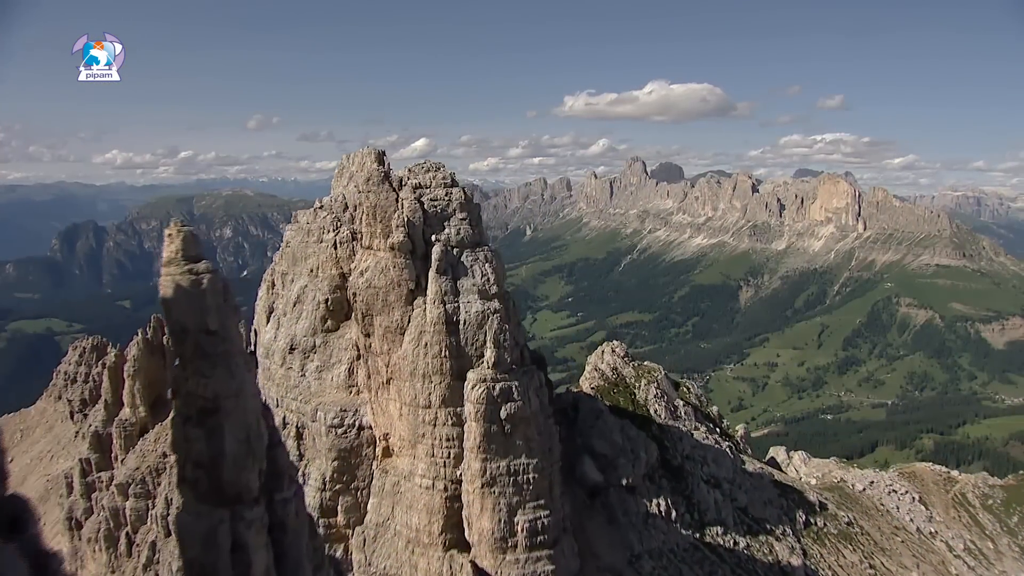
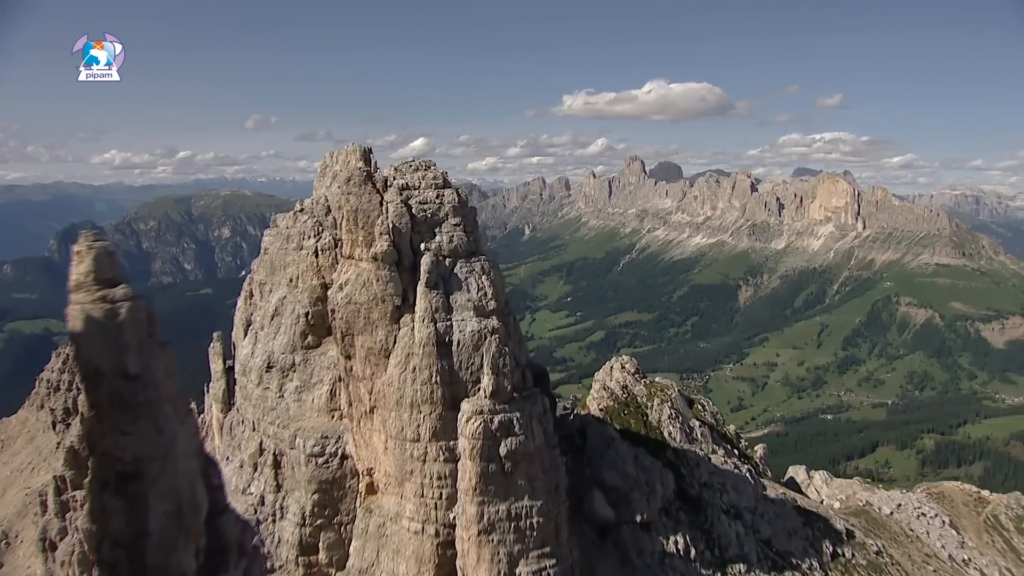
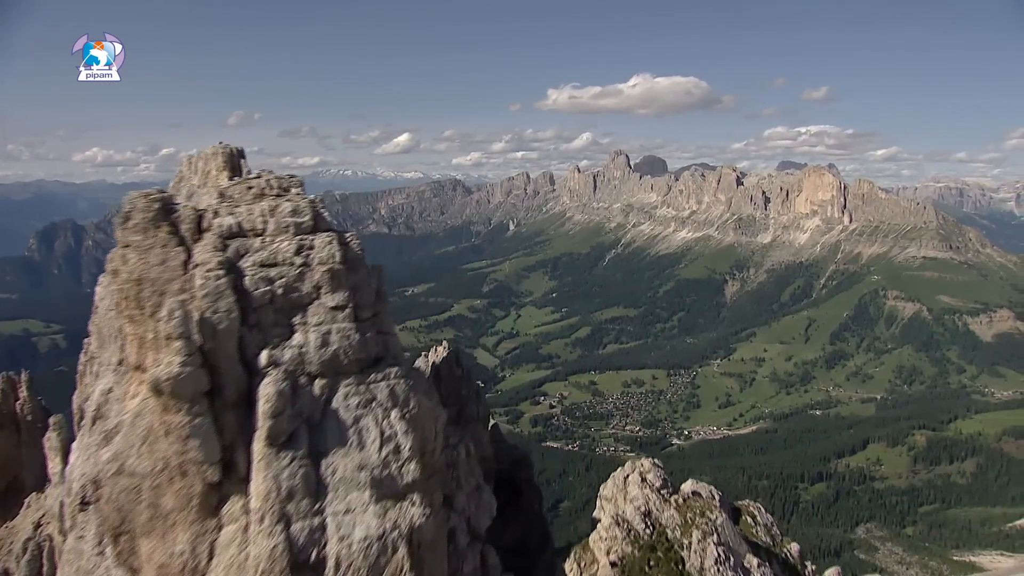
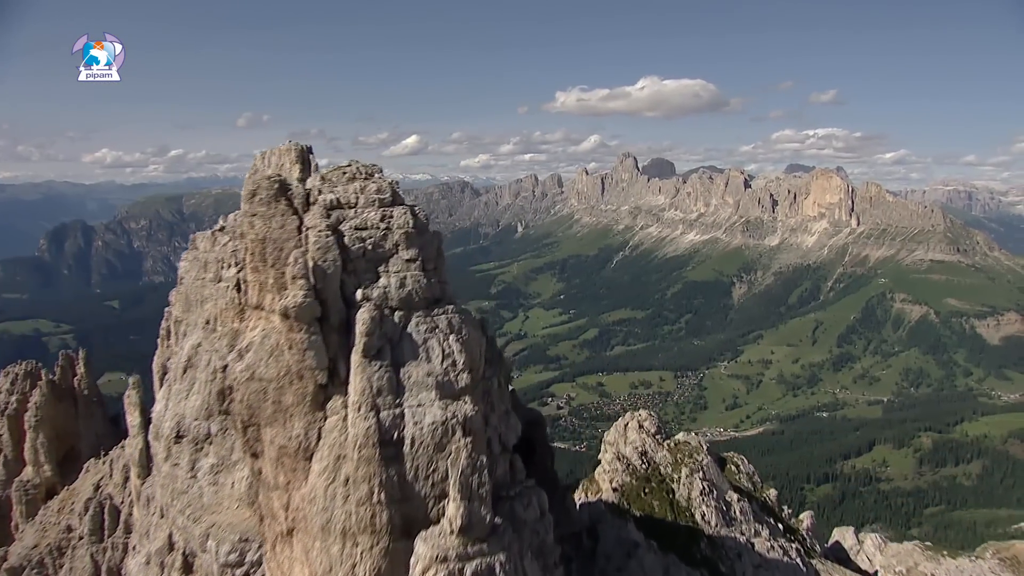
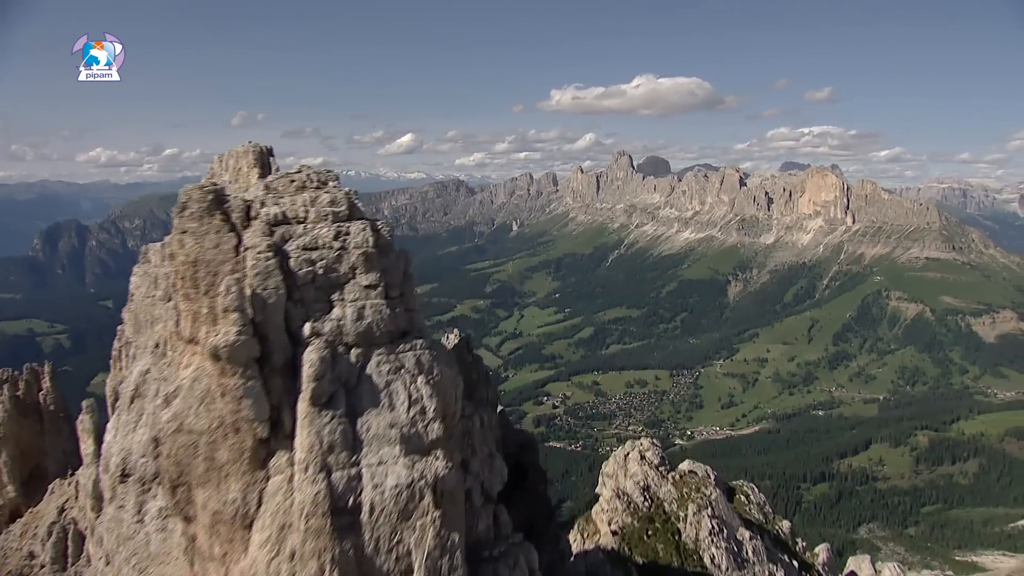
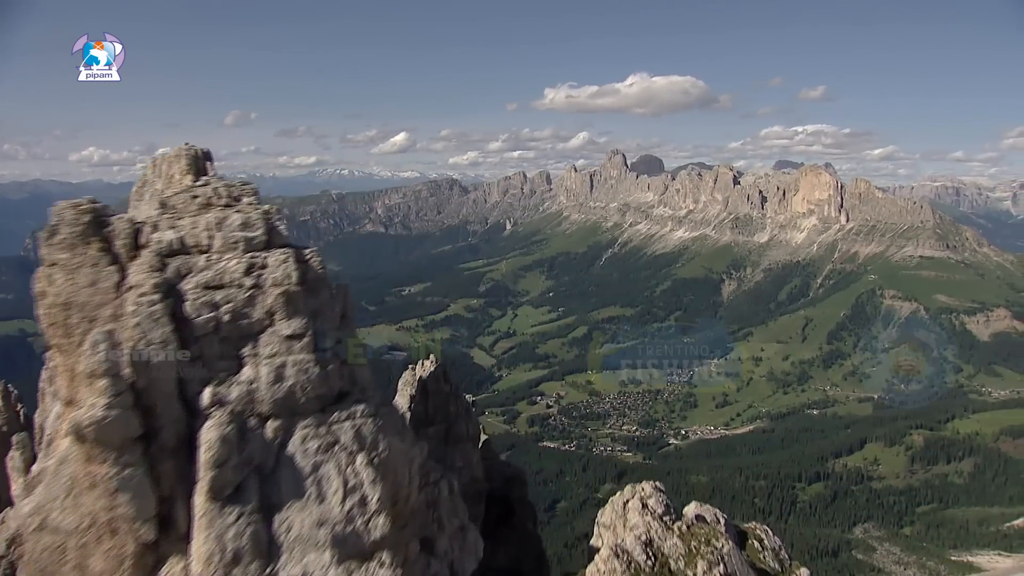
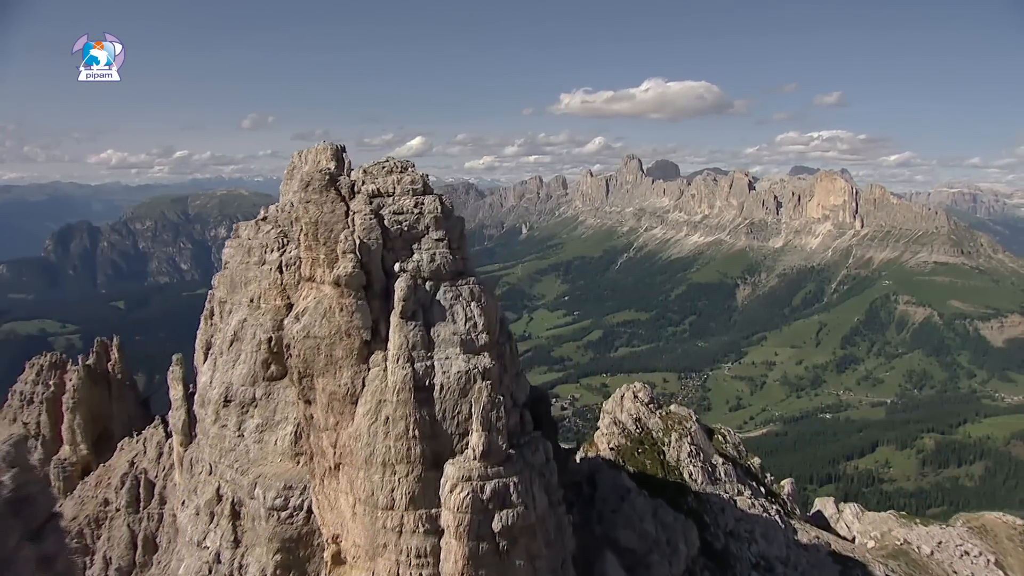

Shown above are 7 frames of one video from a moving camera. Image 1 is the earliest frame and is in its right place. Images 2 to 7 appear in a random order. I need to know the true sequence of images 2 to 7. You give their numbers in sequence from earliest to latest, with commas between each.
2, 7, 4, 5, 3, 6
